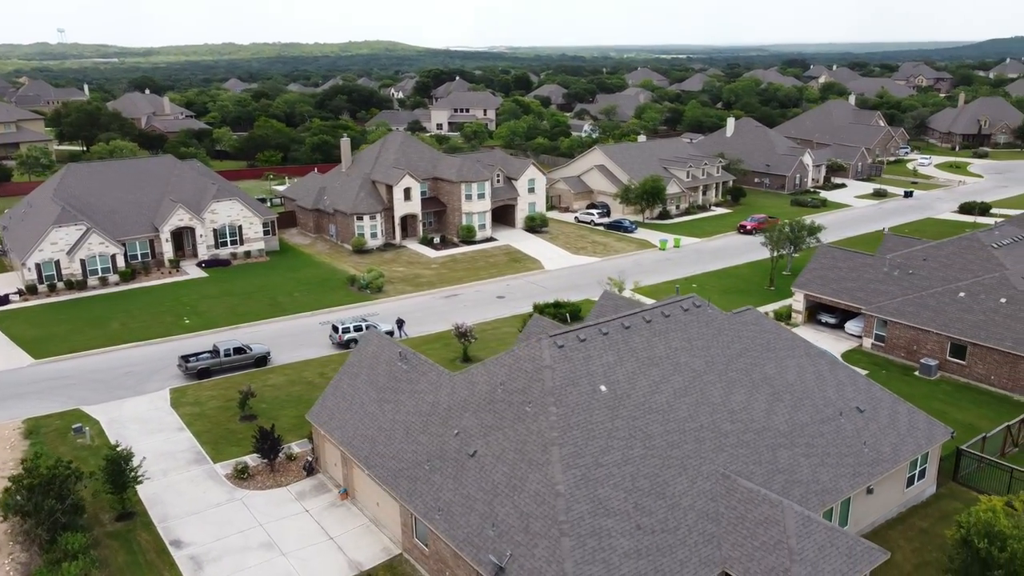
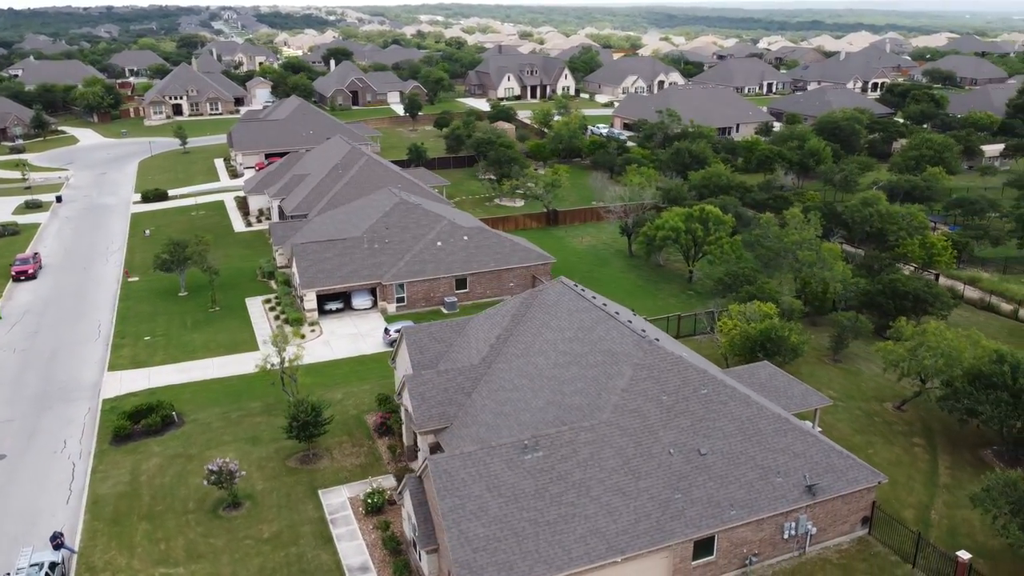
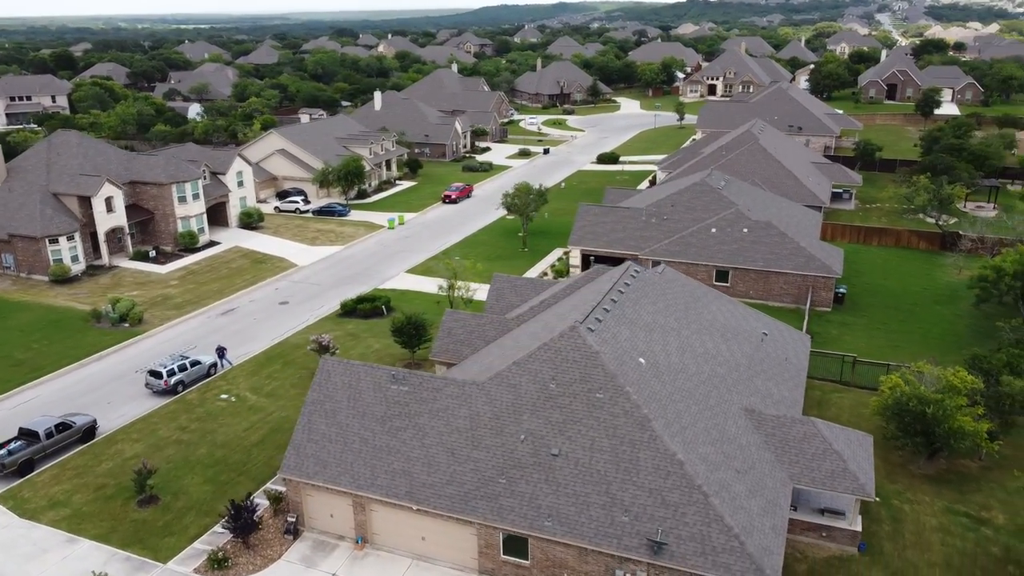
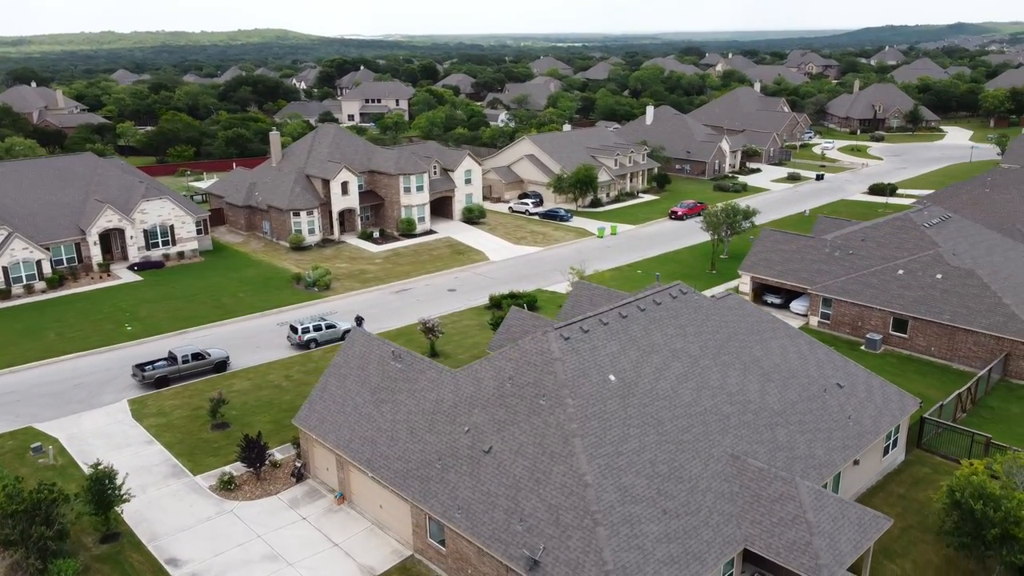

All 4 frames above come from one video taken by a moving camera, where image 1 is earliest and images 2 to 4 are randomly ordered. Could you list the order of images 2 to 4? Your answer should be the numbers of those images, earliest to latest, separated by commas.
4, 3, 2
